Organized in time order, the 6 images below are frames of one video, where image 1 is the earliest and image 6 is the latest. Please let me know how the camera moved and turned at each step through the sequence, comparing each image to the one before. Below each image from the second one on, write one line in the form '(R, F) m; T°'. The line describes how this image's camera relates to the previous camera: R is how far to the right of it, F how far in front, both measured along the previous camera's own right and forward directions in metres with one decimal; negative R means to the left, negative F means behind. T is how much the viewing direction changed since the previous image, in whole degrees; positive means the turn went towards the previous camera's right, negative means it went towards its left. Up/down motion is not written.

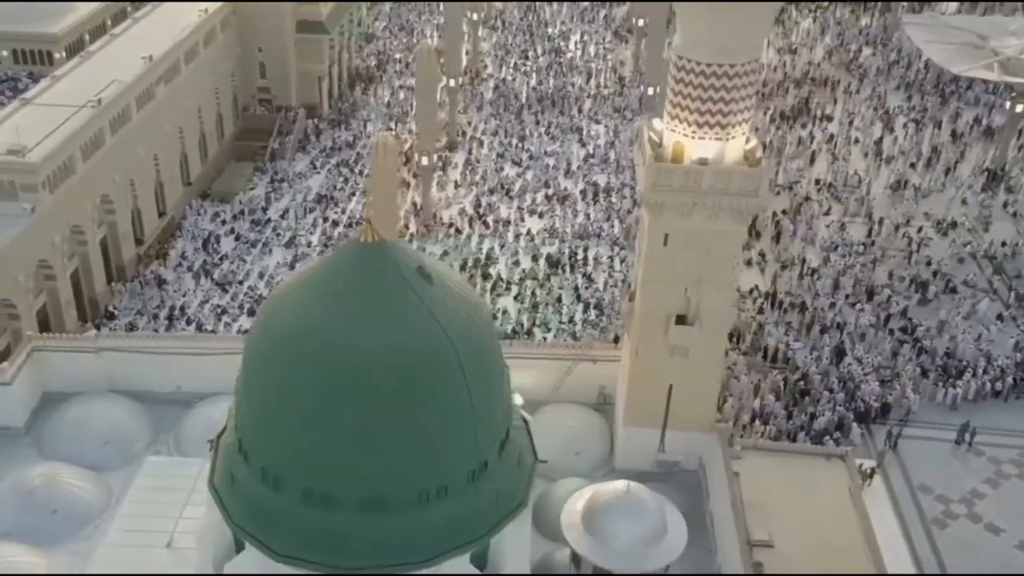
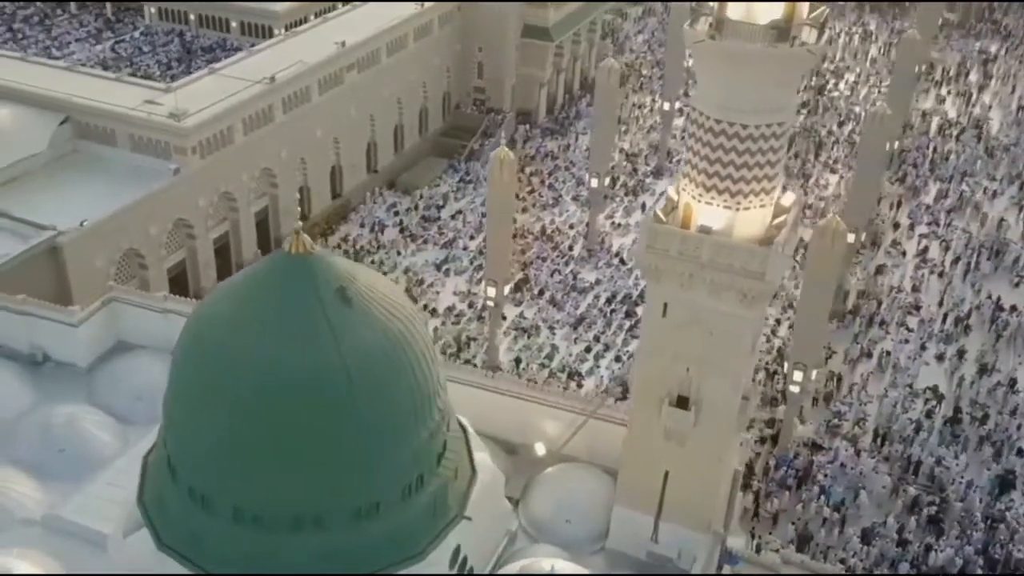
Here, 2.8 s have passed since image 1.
(+3.8, +1.5) m; -18°
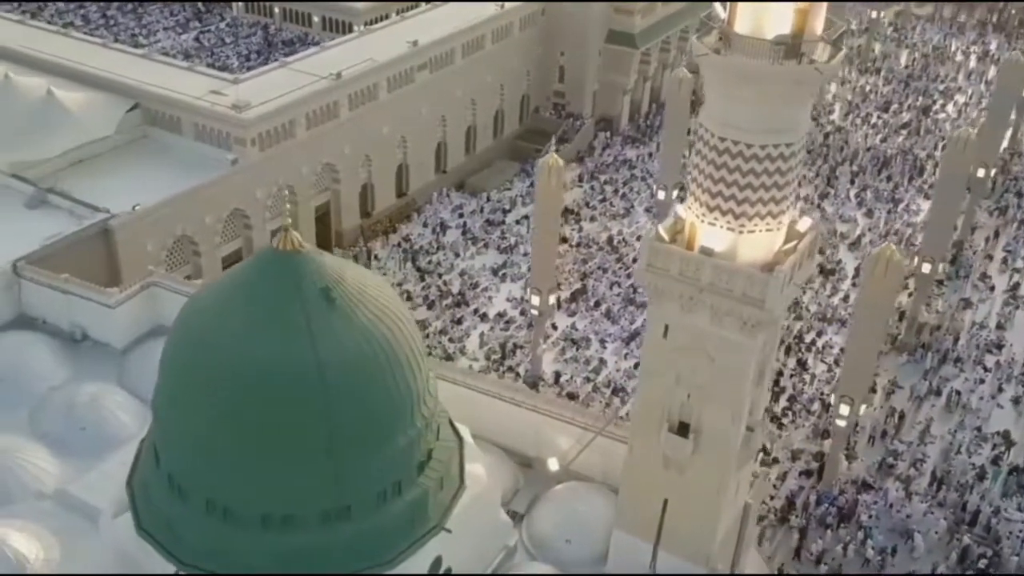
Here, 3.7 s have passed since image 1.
(+1.2, +0.3) m; -6°
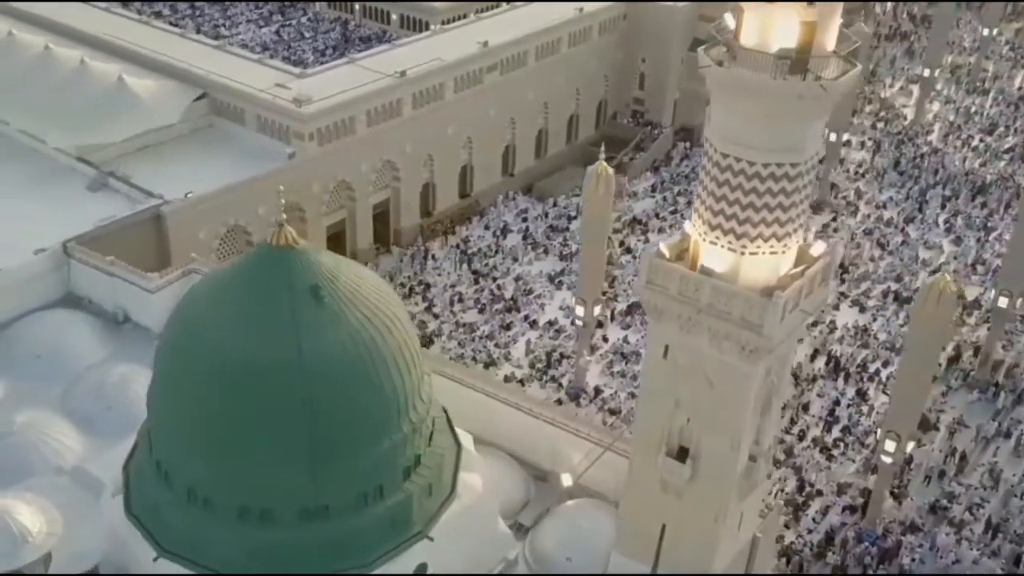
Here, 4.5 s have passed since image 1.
(+1.1, +0.3) m; -6°
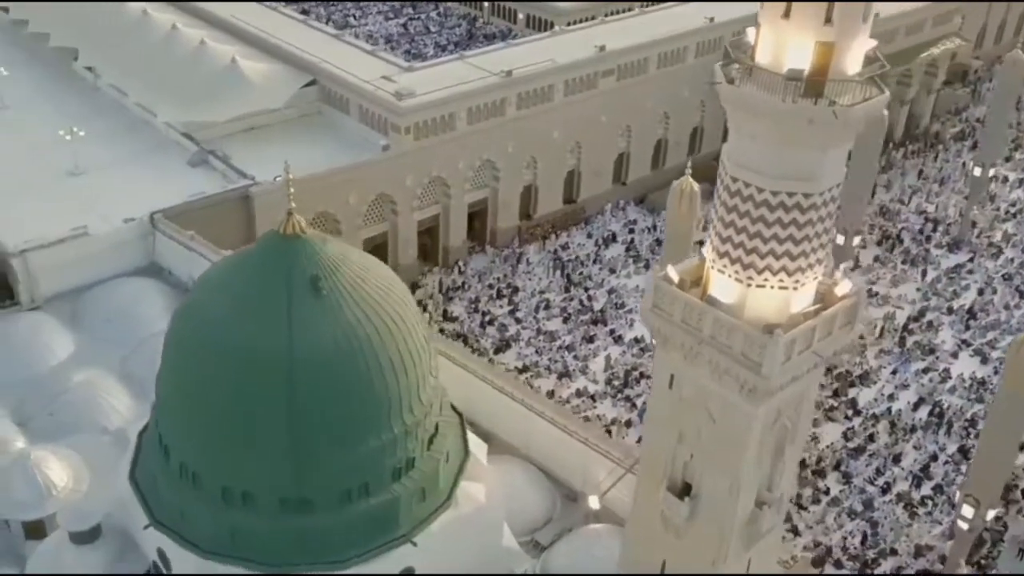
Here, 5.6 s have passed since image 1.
(+1.6, +0.5) m; -9°
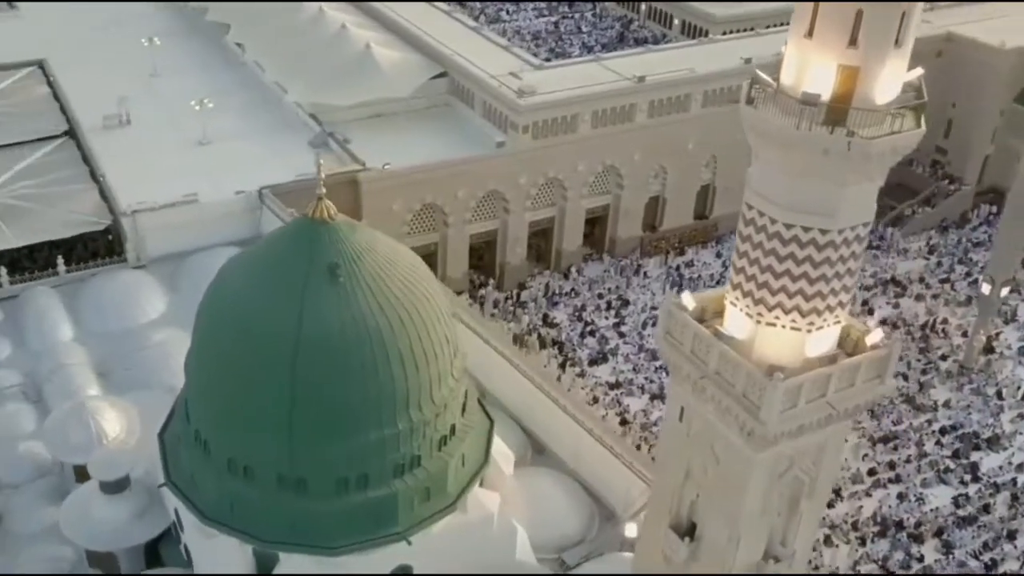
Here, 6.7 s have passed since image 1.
(+1.6, +0.6) m; -11°
